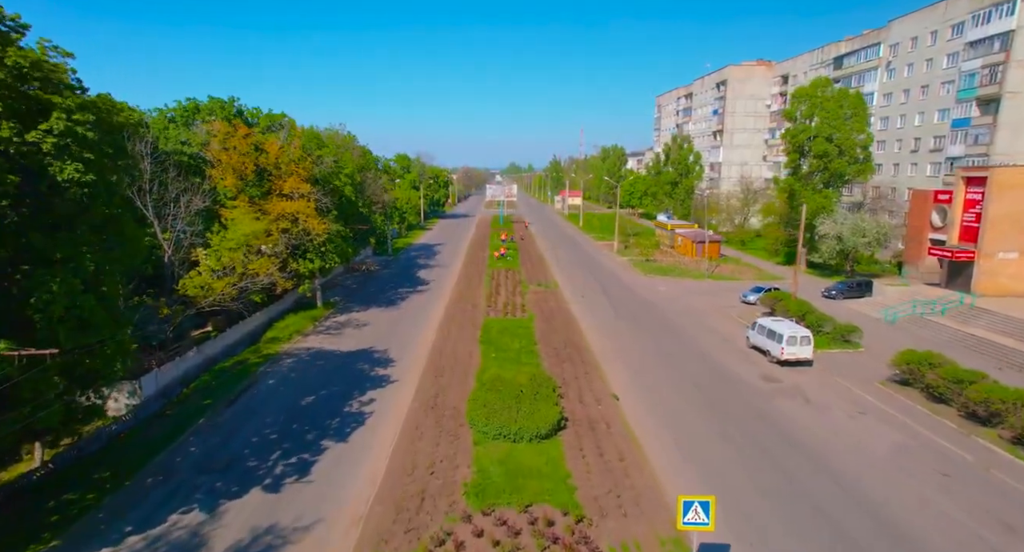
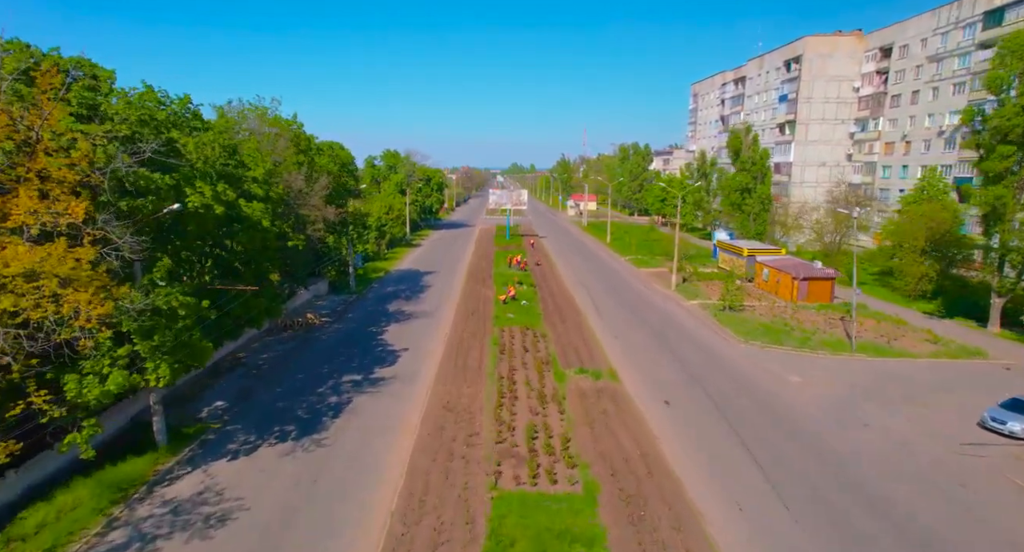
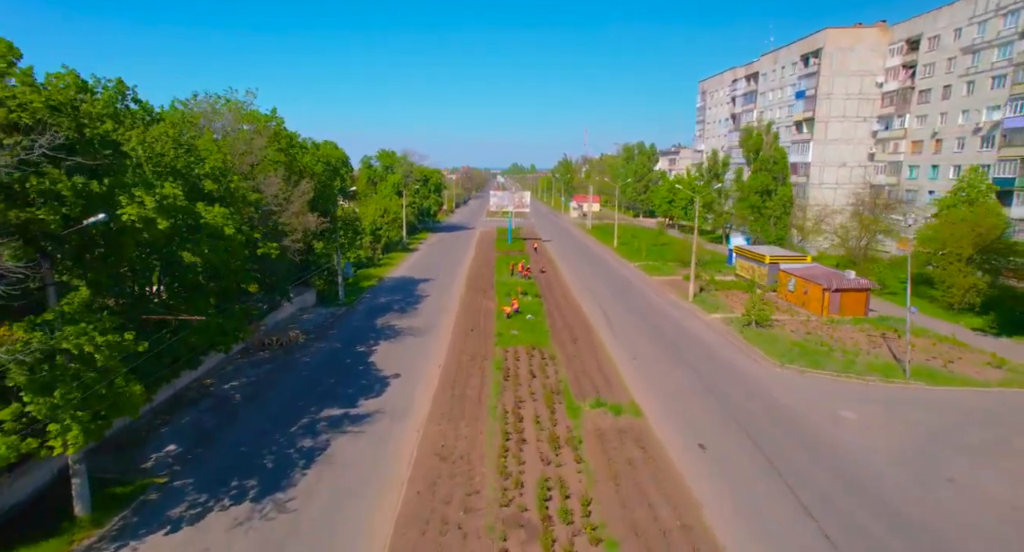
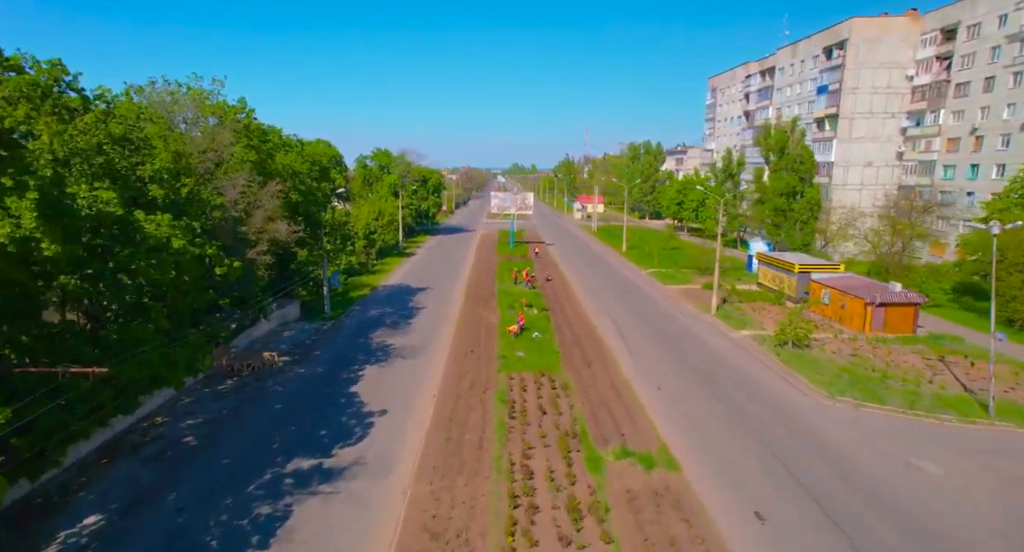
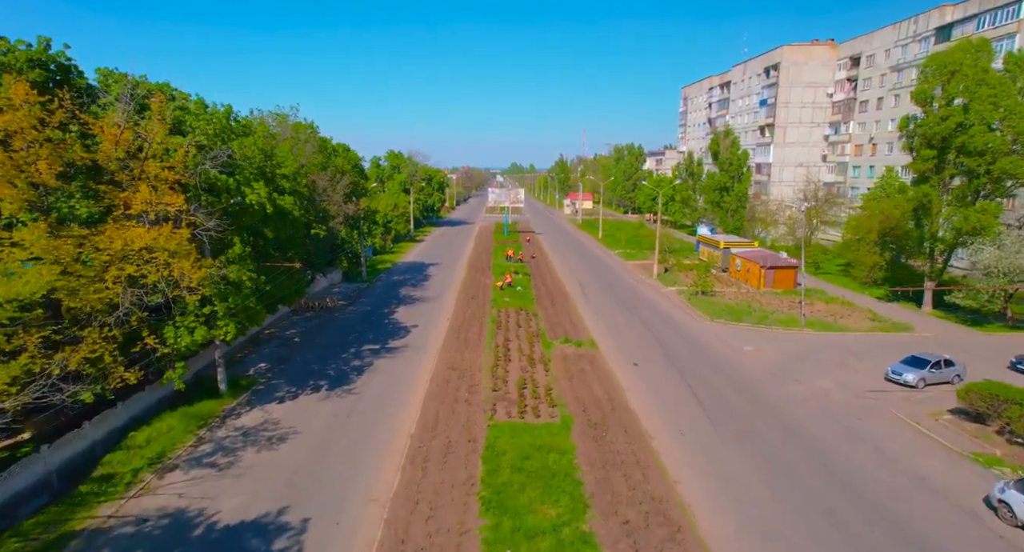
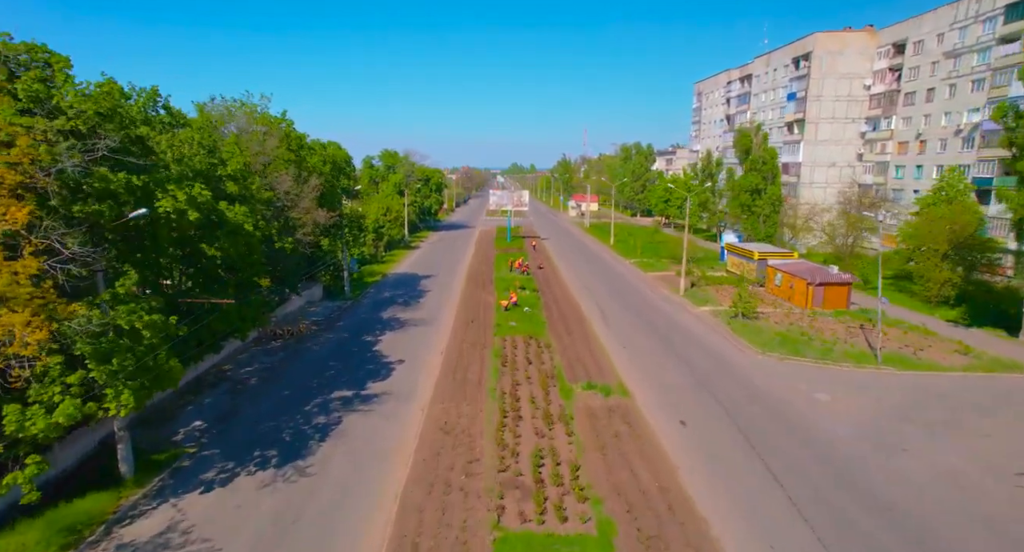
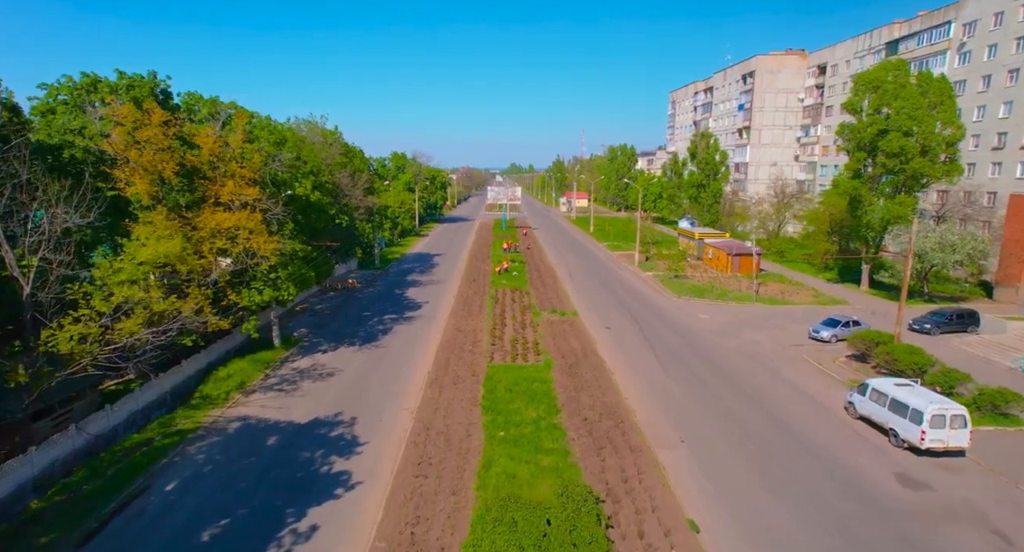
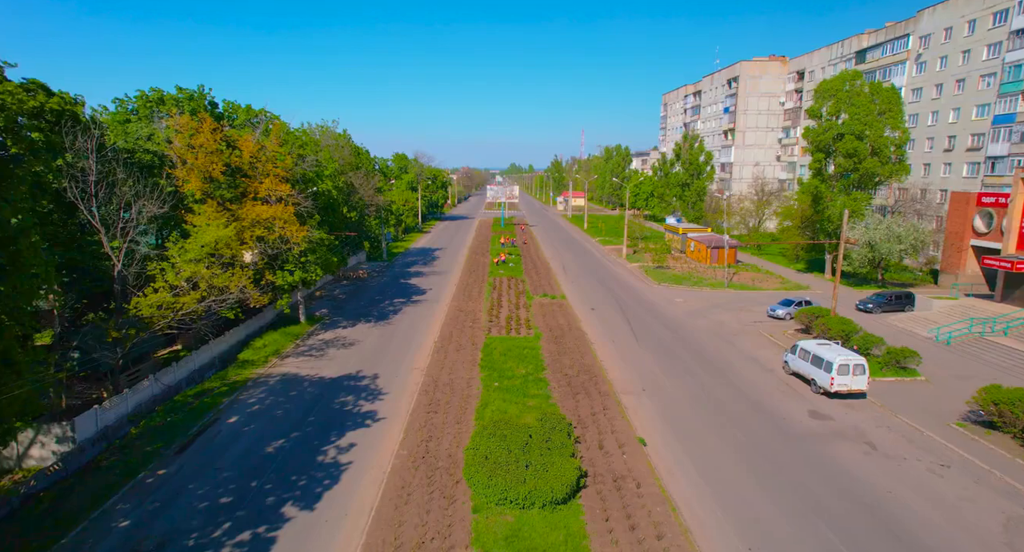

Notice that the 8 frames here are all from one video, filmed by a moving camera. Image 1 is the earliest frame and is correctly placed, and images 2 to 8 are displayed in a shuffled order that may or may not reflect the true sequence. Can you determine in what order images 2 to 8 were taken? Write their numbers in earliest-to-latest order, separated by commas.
8, 7, 5, 2, 6, 3, 4
